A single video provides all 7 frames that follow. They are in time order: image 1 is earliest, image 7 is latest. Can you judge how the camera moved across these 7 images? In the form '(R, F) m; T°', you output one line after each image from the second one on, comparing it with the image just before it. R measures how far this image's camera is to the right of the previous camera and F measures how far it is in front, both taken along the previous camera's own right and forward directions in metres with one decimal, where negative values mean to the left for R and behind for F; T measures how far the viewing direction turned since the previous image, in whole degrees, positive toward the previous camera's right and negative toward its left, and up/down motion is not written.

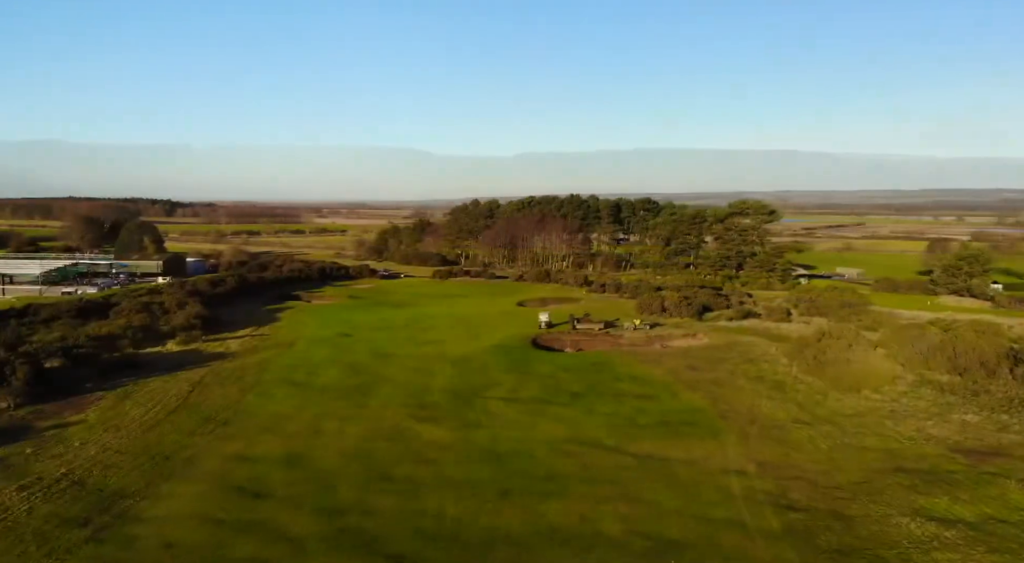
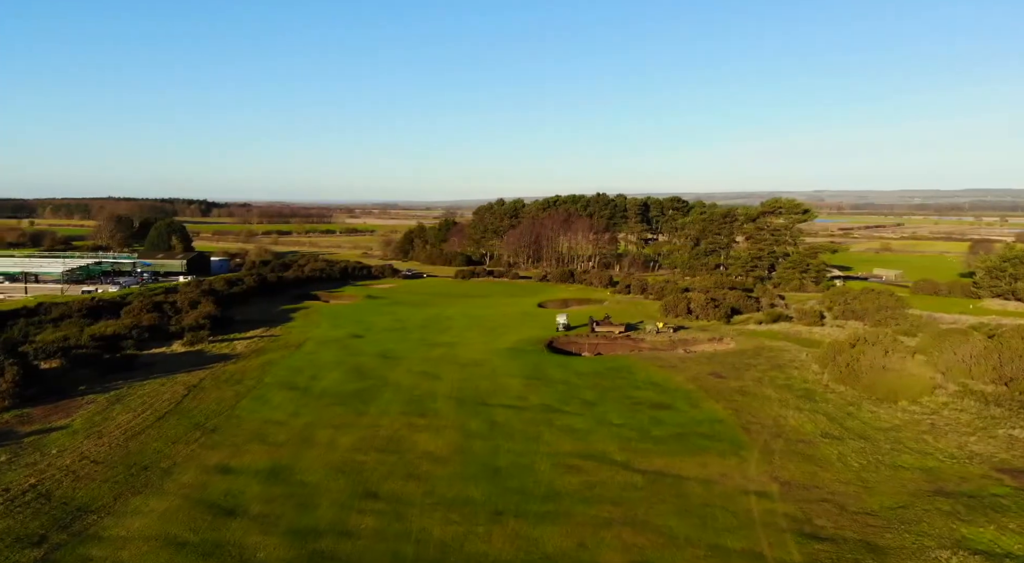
(+0.8, +1.5) m; -2°
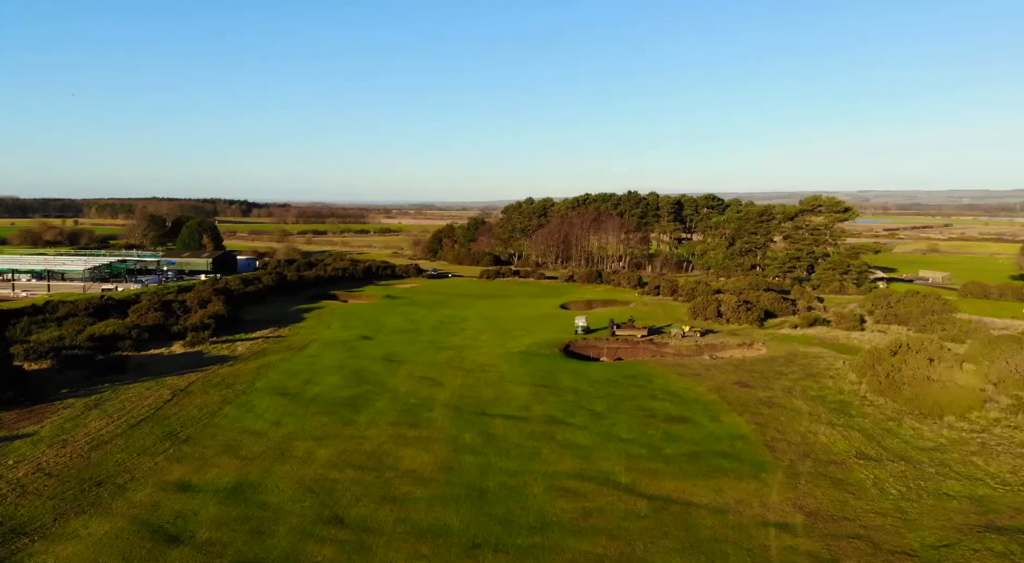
(+1.1, +2.0) m; -3°
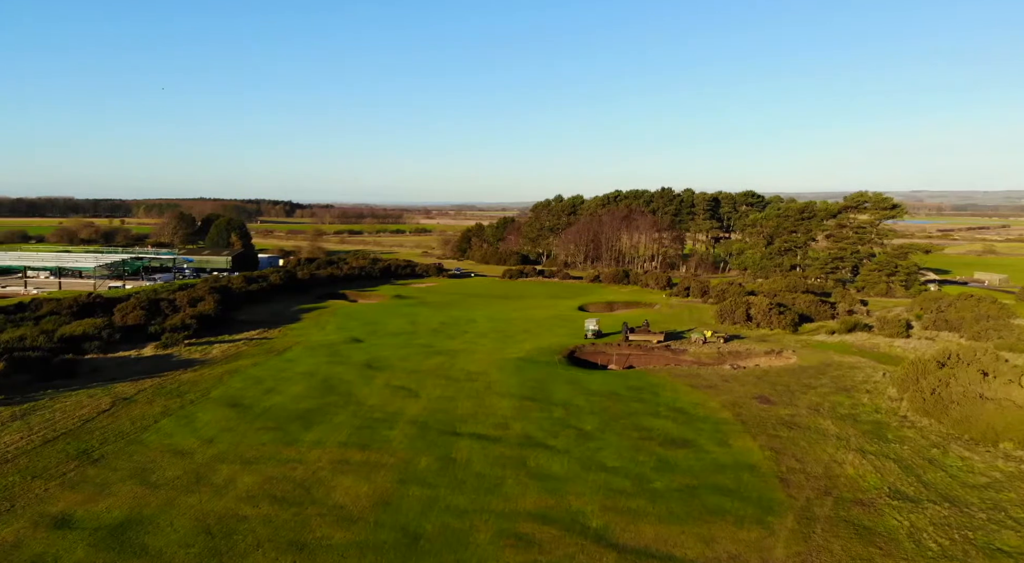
(+2.0, +3.2) m; -3°
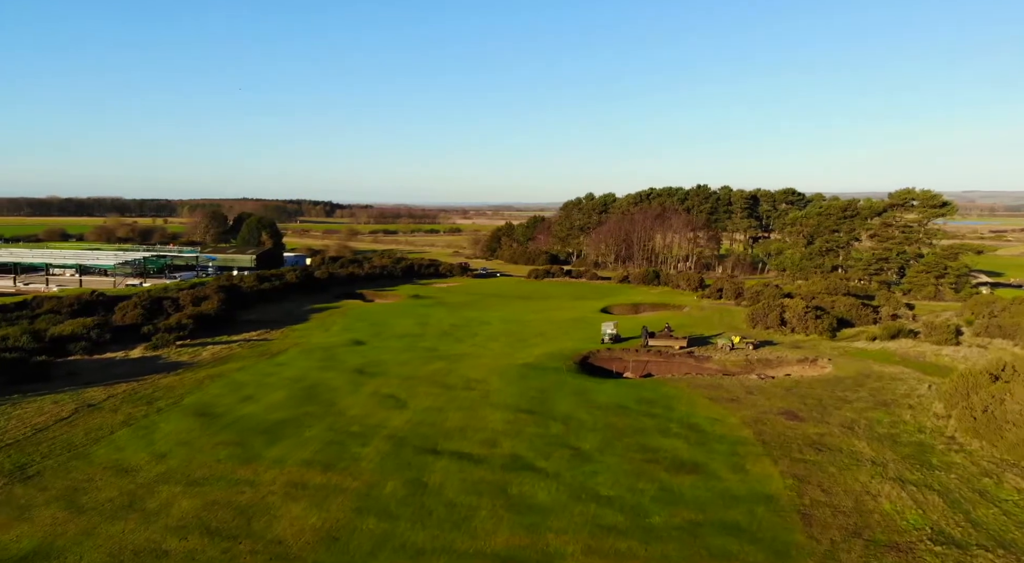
(+1.3, +2.3) m; -3°
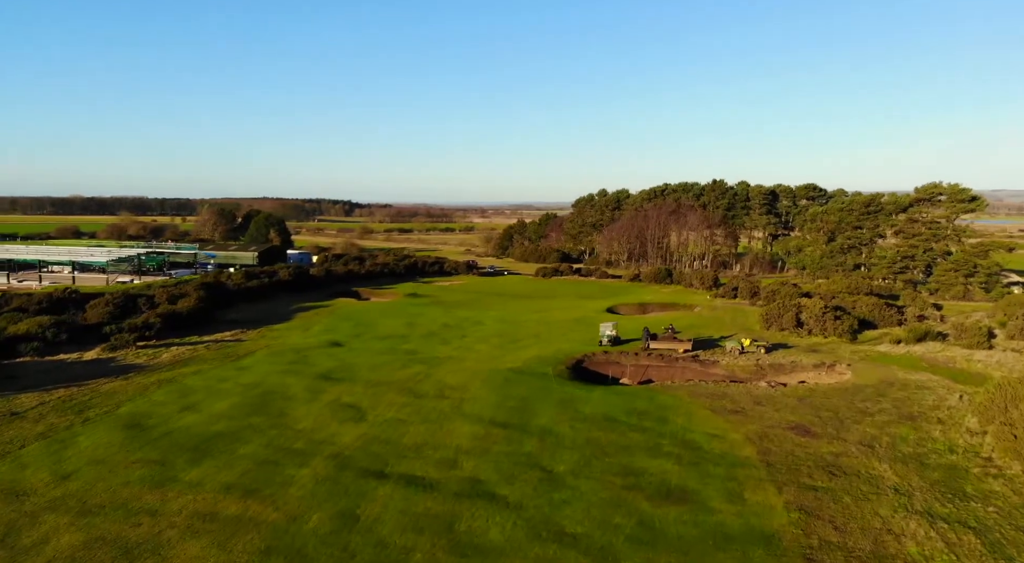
(+1.4, +2.6) m; -2°
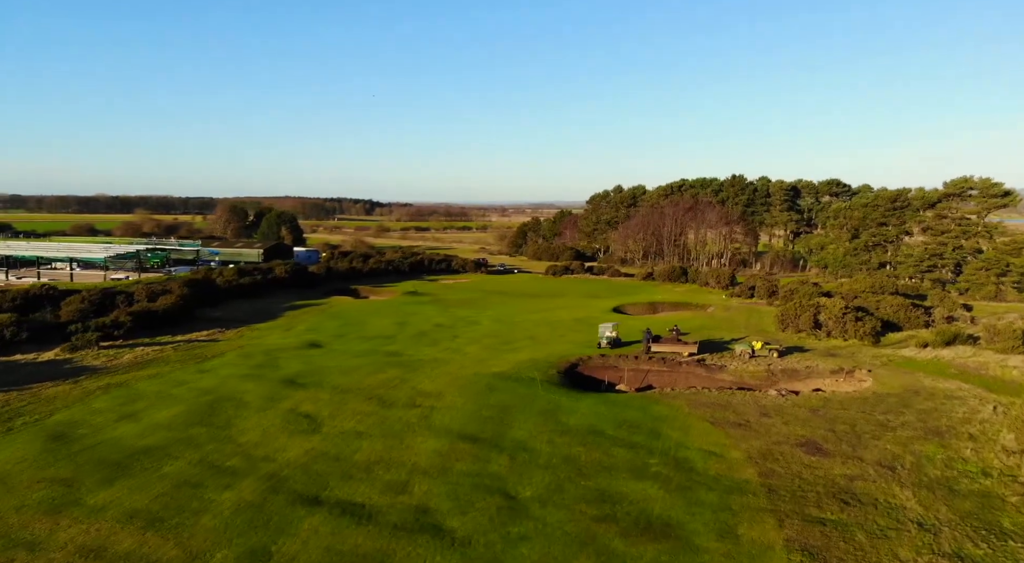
(+1.3, +2.3) m; -2°
